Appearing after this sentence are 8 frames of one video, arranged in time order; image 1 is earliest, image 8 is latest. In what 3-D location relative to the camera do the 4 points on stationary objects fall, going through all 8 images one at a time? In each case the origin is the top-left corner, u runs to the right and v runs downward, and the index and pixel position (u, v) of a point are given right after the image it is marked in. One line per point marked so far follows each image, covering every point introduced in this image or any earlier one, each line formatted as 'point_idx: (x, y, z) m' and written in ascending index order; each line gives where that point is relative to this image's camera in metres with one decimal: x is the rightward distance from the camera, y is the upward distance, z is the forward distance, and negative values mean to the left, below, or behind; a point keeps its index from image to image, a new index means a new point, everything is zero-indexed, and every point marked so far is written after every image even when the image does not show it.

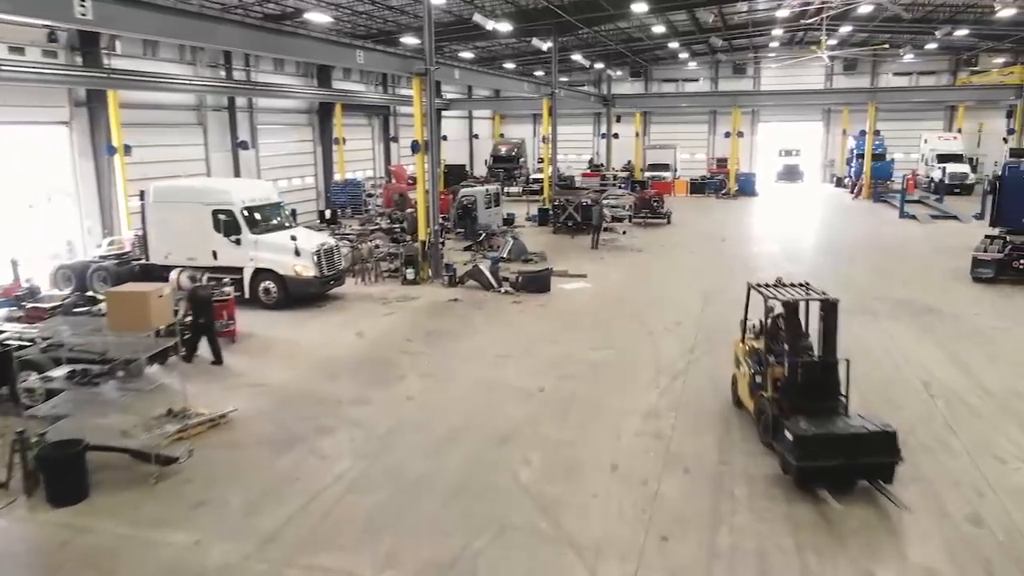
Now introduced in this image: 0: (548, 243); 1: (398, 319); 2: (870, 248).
0: (+0.6, +0.8, +15.0) m
1: (-1.3, -0.4, +9.2) m
2: (+7.2, +1.0, +15.9) m
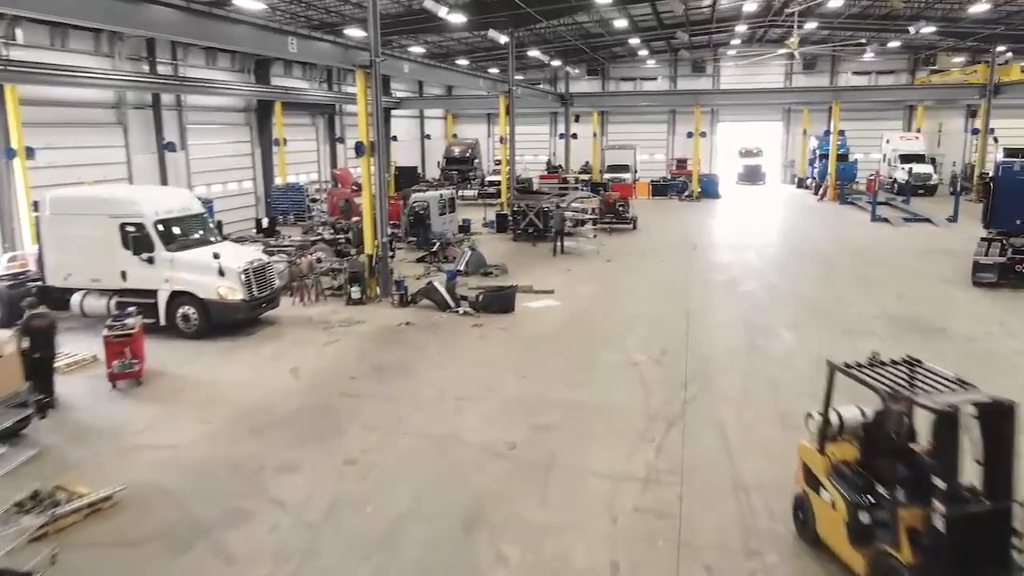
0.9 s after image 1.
0: (-0.1, +0.6, +13.8) m
1: (-1.7, -0.6, +8.0) m
2: (+6.4, +0.8, +15.1) m
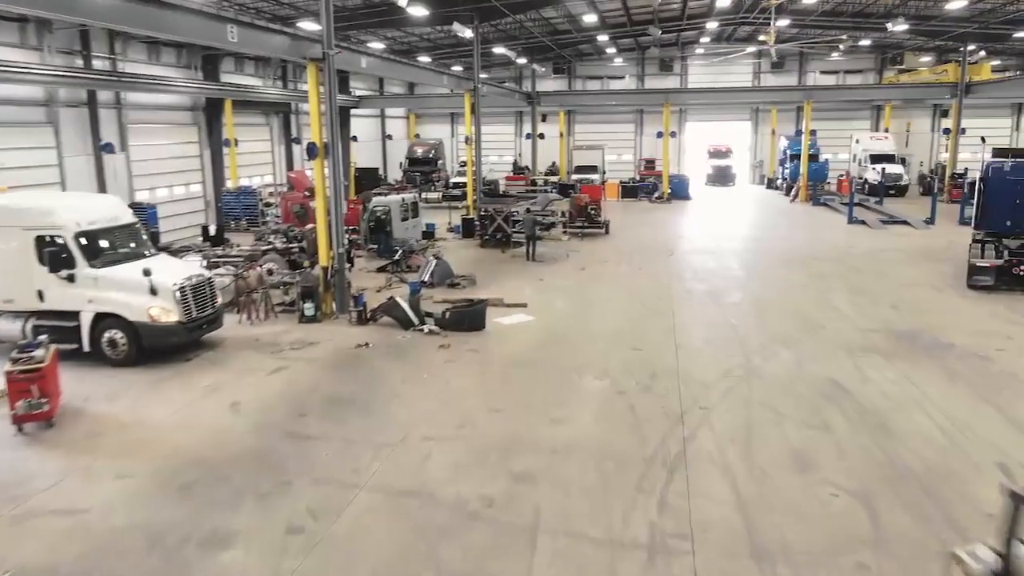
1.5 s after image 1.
0: (-0.6, +0.5, +12.9) m
1: (-2.0, -0.8, +7.0) m
2: (+5.8, +0.7, +14.6) m
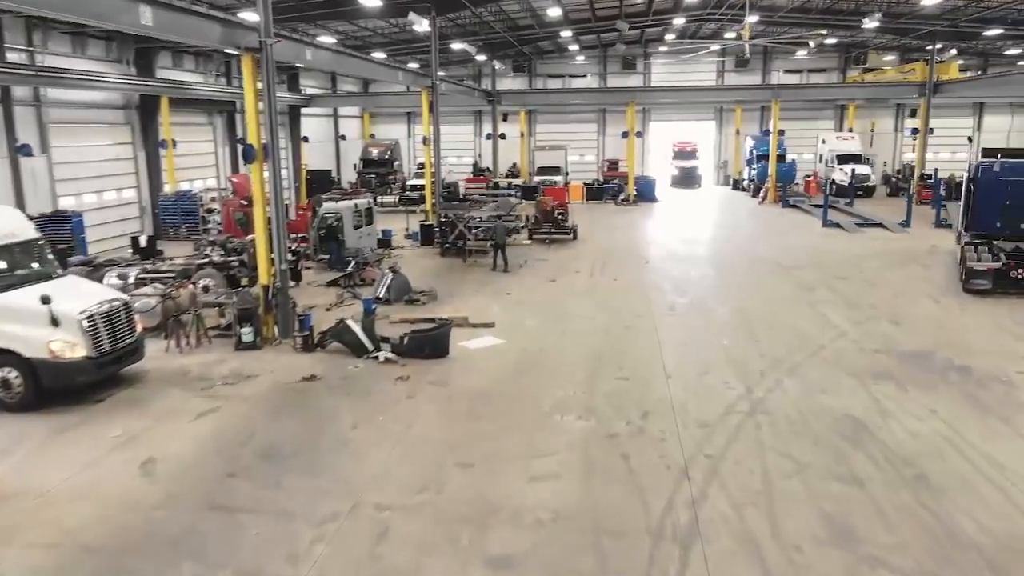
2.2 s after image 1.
0: (-1.2, +0.2, +11.9) m
1: (-2.2, -1.0, +6.0) m
2: (+5.1, +0.6, +13.9) m
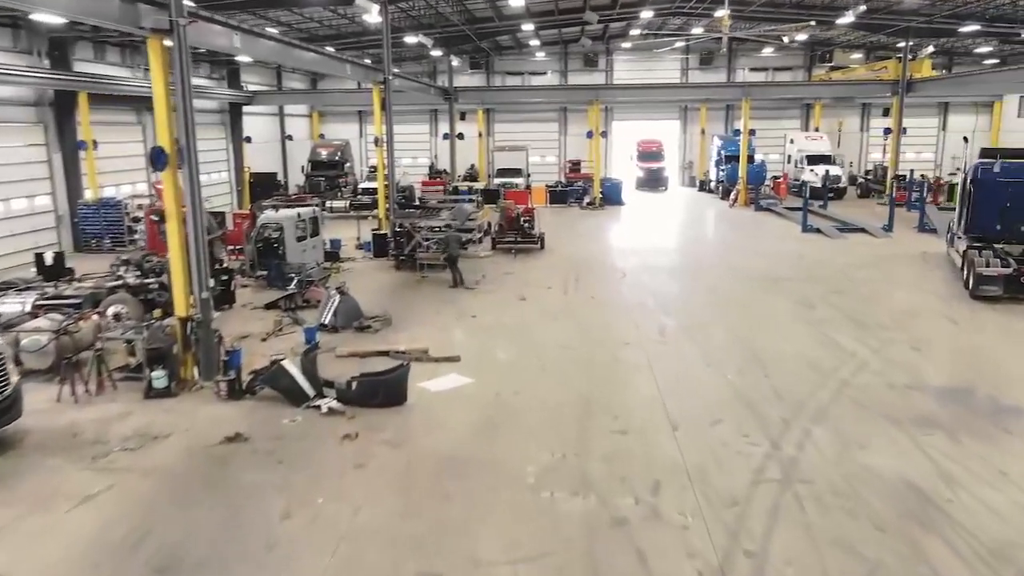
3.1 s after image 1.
0: (-1.7, 0.0, +10.6) m
1: (-2.3, -1.3, +4.6) m
2: (+4.5, +0.4, +12.9) m
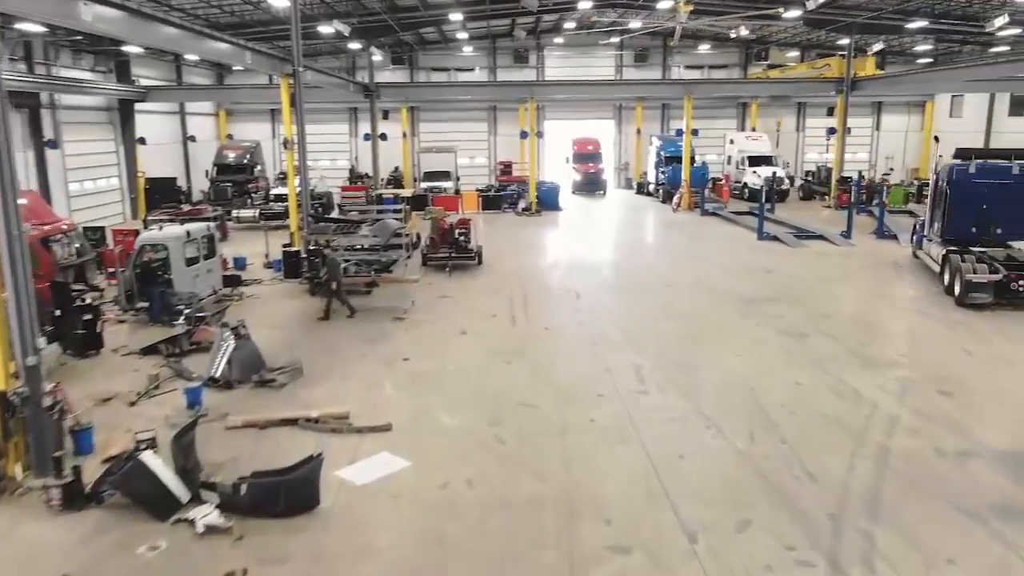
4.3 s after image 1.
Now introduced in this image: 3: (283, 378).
0: (-2.3, -0.4, +8.8) m
1: (-2.4, -1.7, +2.7) m
2: (+3.6, +0.1, +11.6) m
3: (-1.9, -0.7, +6.7) m
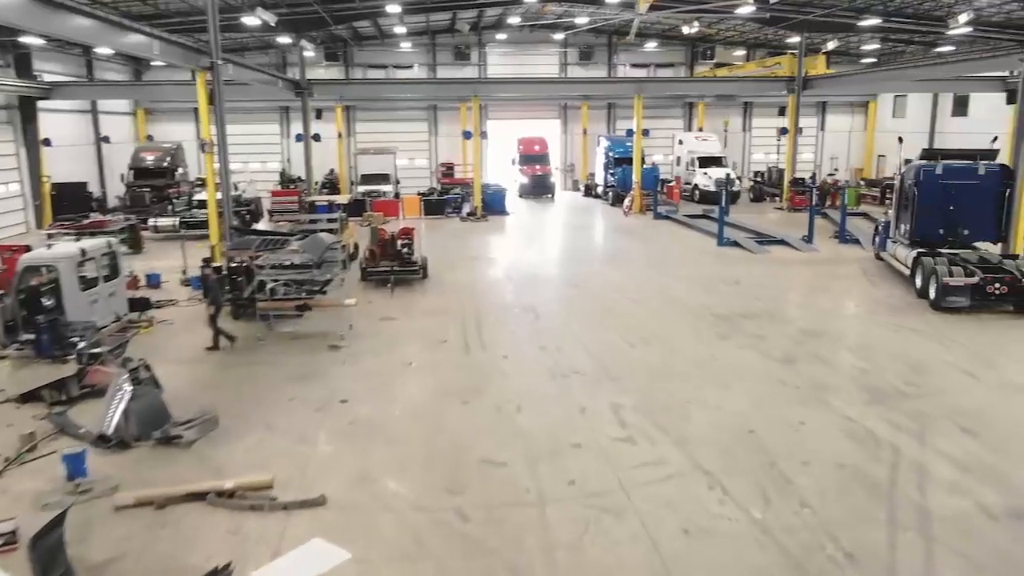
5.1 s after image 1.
0: (-2.8, -0.6, +7.5) m
1: (-2.4, -1.9, +1.5) m
2: (+2.9, 0.0, +10.8) m
3: (-2.2, -1.0, +5.5) m
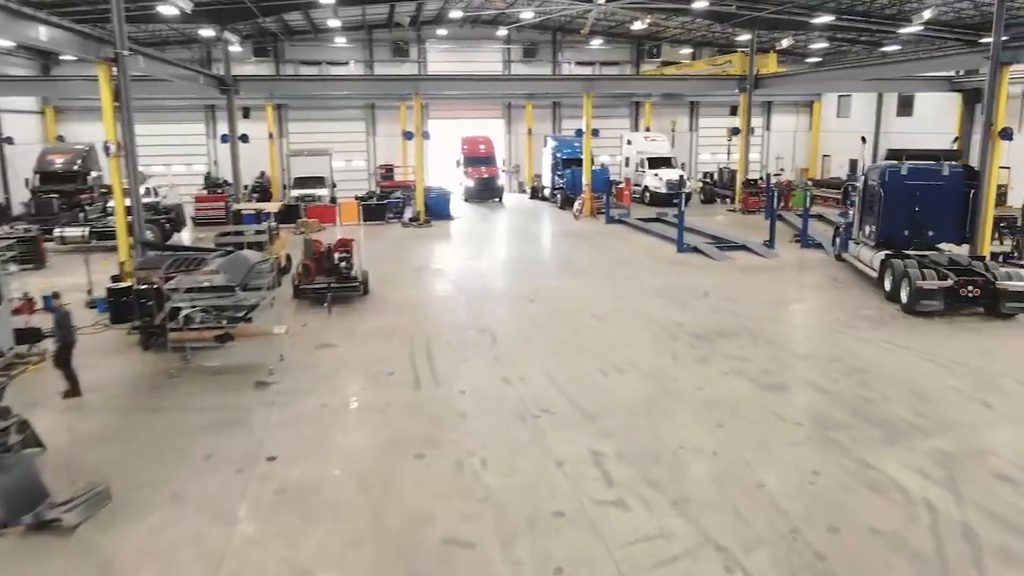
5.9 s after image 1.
0: (-3.1, -0.9, +6.3) m
1: (-2.3, -2.1, +0.4) m
2: (+2.3, -0.2, +10.1) m
3: (-2.4, -1.2, +4.4) m
